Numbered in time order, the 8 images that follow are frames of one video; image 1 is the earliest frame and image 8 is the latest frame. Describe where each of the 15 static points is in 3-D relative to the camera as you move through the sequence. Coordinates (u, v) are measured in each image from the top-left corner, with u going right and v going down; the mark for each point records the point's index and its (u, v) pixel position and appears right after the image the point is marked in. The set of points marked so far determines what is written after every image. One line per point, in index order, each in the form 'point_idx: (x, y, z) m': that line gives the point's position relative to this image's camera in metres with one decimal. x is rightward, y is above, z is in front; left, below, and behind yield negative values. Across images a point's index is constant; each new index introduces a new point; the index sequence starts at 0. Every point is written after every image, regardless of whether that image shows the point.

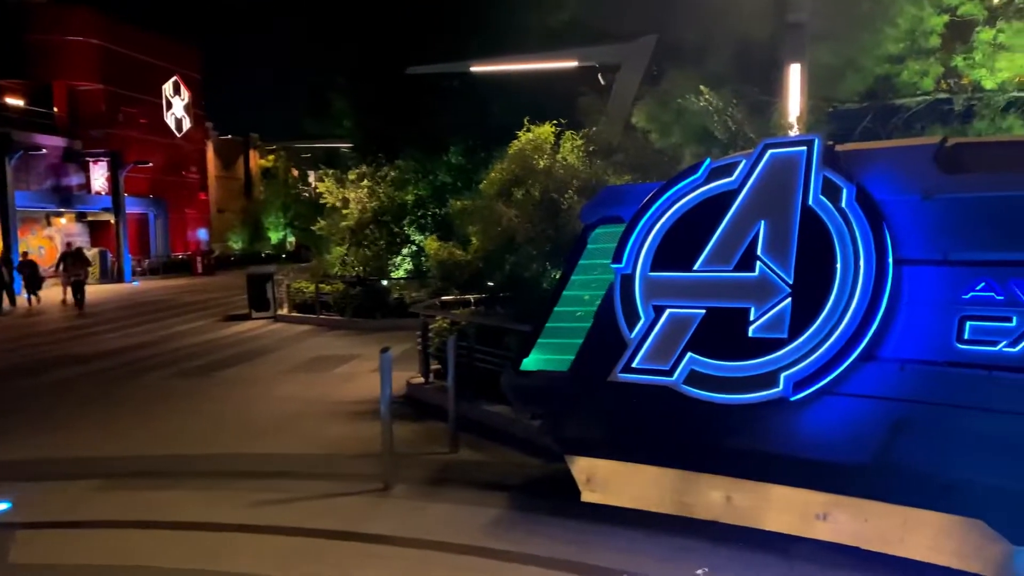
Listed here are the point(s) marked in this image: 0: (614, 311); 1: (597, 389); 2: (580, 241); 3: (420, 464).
0: (+0.6, -0.1, +5.3) m
1: (+0.5, -0.6, +5.3) m
2: (+0.5, +0.3, +5.7) m
3: (-0.7, -1.3, +6.0) m
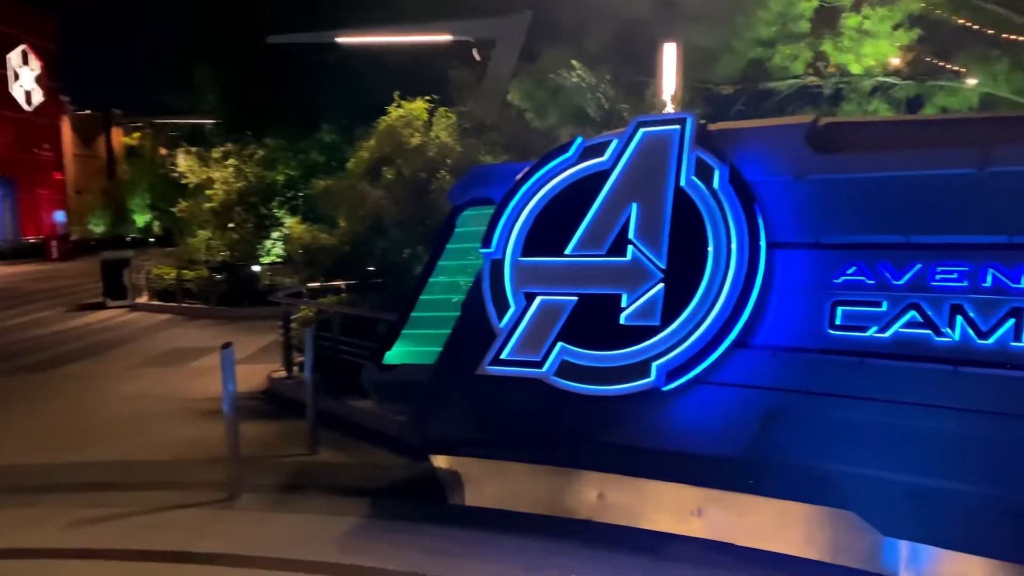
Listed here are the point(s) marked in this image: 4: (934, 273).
0: (-0.2, -0.1, +5.0) m
1: (-0.3, -0.6, +5.0) m
2: (-0.4, +0.4, +5.4) m
3: (-1.6, -1.2, +5.5) m
4: (+1.9, +0.1, +3.8) m
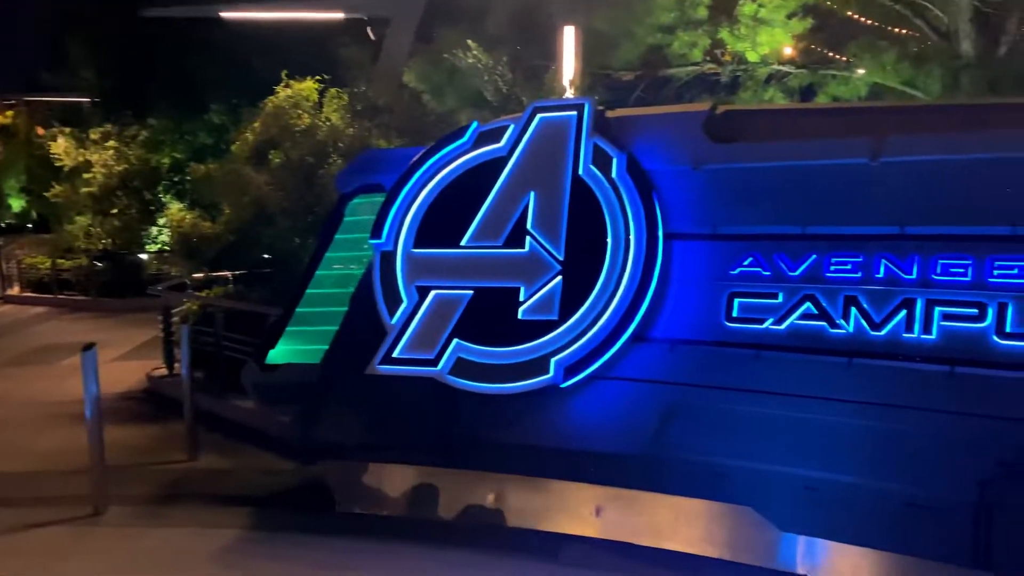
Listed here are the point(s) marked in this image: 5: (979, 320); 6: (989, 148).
0: (-0.8, 0.0, +4.7) m
1: (-0.9, -0.5, +4.7) m
2: (-1.1, +0.5, +5.0) m
3: (-2.2, -1.2, +5.1) m
4: (+1.4, +0.1, +3.8) m
5: (+1.9, -0.1, +3.5) m
6: (+2.0, +0.6, +3.5) m
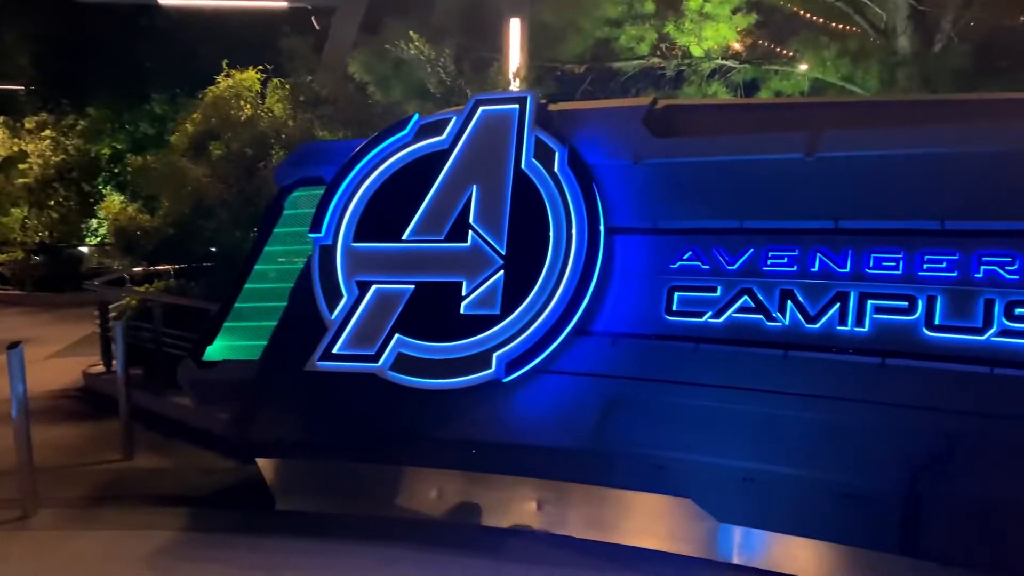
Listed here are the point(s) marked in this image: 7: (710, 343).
0: (-1.1, 0.0, +4.6) m
1: (-1.2, -0.5, +4.6) m
2: (-1.4, +0.5, +4.9) m
3: (-2.5, -1.1, +4.9) m
4: (+1.2, +0.1, +3.8) m
5: (+1.7, -0.1, +3.5) m
6: (+1.8, +0.6, +3.6) m
7: (+0.9, -0.3, +3.9) m
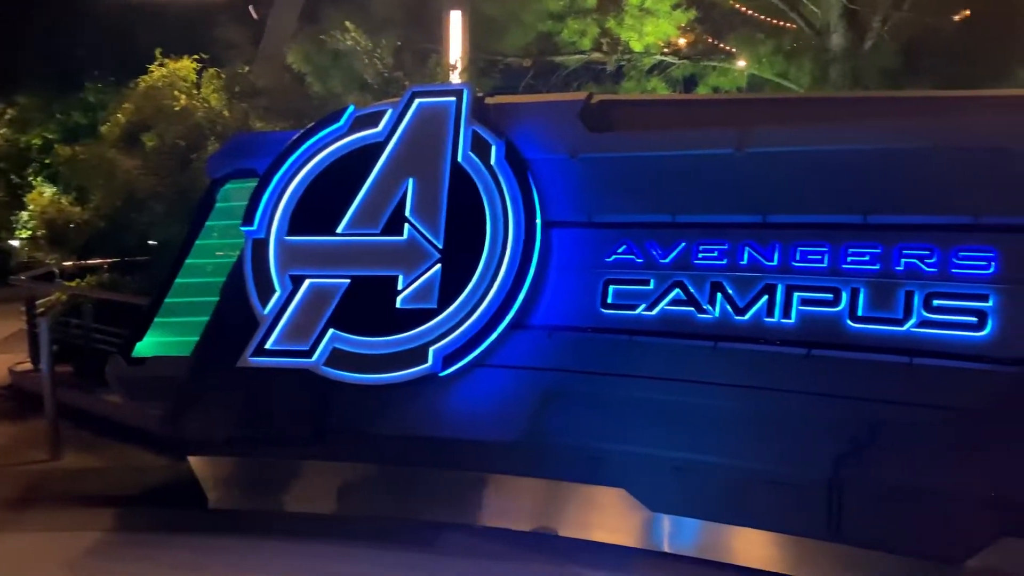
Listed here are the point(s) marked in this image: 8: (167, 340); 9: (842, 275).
0: (-1.5, 0.0, +4.5) m
1: (-1.6, -0.5, +4.5) m
2: (-1.8, +0.5, +4.8) m
3: (-2.9, -1.1, +4.8) m
4: (+0.9, +0.2, +3.9) m
5: (+1.4, -0.1, +3.6) m
6: (+1.5, +0.7, +3.7) m
7: (+0.6, -0.2, +3.9) m
8: (-2.0, -0.3, +4.8) m
9: (+1.4, +0.1, +3.6) m
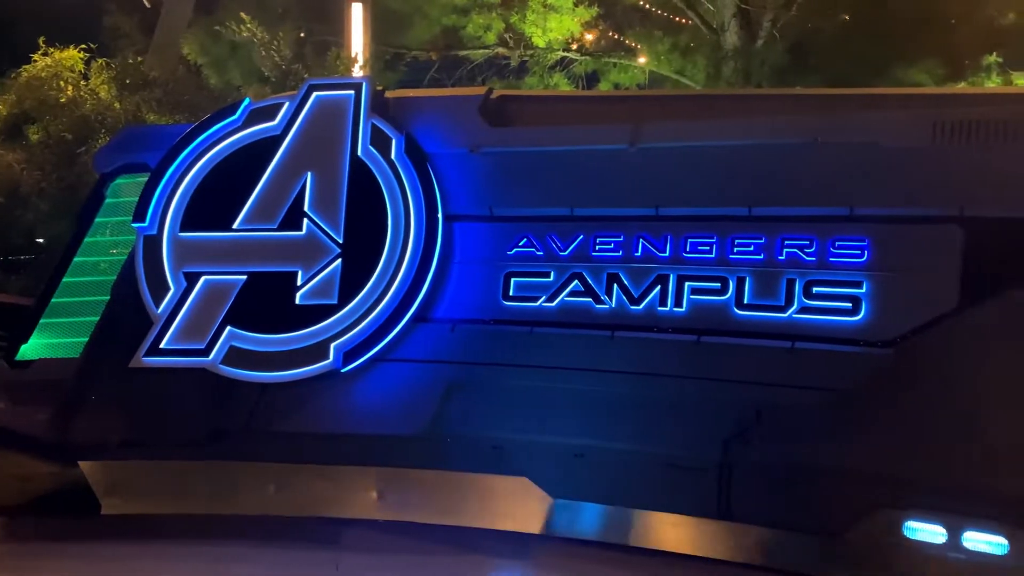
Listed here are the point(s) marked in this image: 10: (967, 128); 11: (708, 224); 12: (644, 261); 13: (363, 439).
0: (-2.0, 0.0, +4.4) m
1: (-2.1, -0.5, +4.4) m
2: (-2.4, +0.5, +4.7) m
3: (-3.4, -1.1, +4.5) m
4: (+0.4, +0.2, +4.0) m
5: (+1.0, 0.0, +3.8) m
6: (+1.0, +0.7, +3.8) m
7: (+0.2, -0.2, +4.0) m
8: (-2.5, -0.3, +4.6) m
9: (+1.0, +0.1, +3.8) m
10: (+1.9, +0.7, +3.5) m
11: (+0.9, +0.3, +3.8) m
12: (+0.6, +0.1, +3.9) m
13: (-0.7, -0.8, +4.2) m
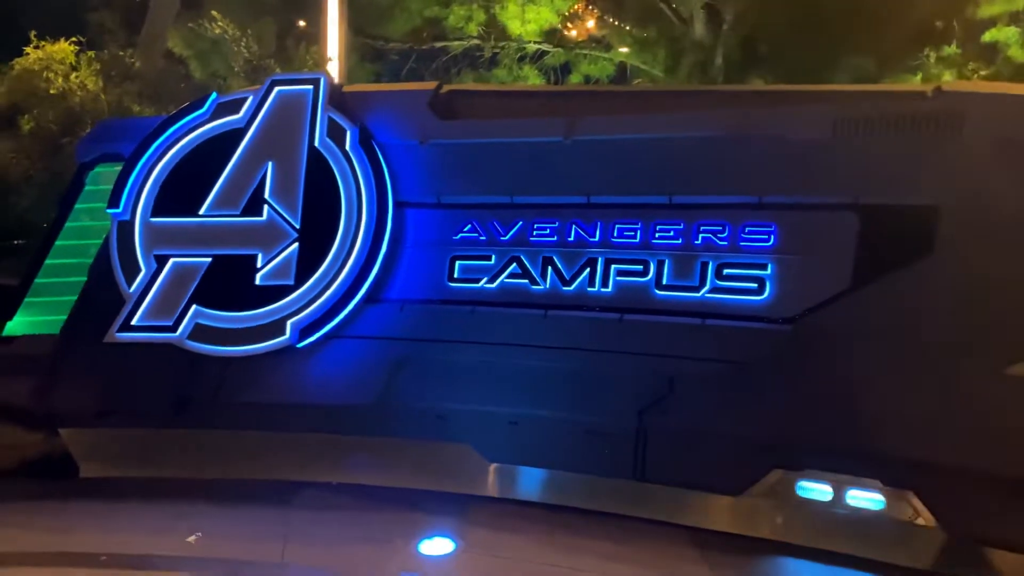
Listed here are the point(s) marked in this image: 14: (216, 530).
0: (-2.3, +0.1, +4.8) m
1: (-2.4, -0.4, +4.7) m
2: (-2.7, +0.6, +5.0) m
3: (-3.7, -1.0, +4.9) m
4: (+0.1, +0.3, +4.3) m
5: (+0.6, +0.1, +4.1) m
6: (+0.7, +0.8, +4.1) m
7: (-0.1, -0.1, +4.3) m
8: (-2.8, -0.2, +5.0) m
9: (+0.7, +0.2, +4.1) m
10: (+1.6, +0.8, +3.8) m
11: (+0.6, +0.4, +4.1) m
12: (+0.3, +0.2, +4.2) m
13: (-1.0, -0.7, +4.6) m
14: (-1.4, -1.1, +3.8) m
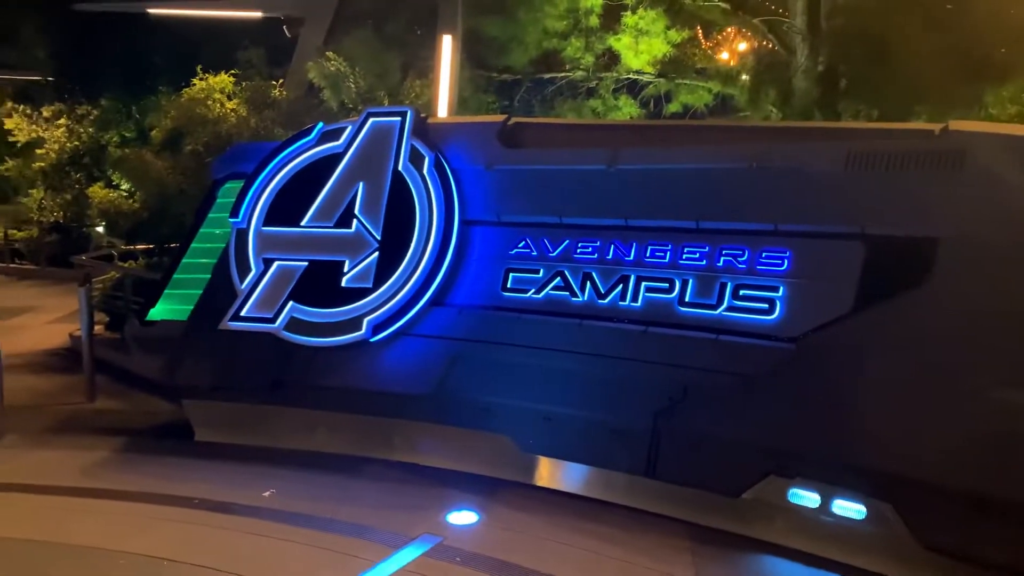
0: (-1.9, +0.2, +5.7) m
1: (-2.0, -0.3, +5.7) m
2: (-2.2, +0.7, +6.0) m
3: (-3.4, -0.9, +6.0) m
4: (+0.3, +0.2, +4.8) m
5: (+0.8, 0.0, +4.5) m
6: (+0.9, +0.7, +4.5) m
7: (+0.1, -0.2, +4.9) m
8: (-2.4, -0.1, +6.0) m
9: (+0.9, +0.1, +4.5) m
10: (+1.8, +0.6, +4.1) m
11: (+0.8, +0.3, +4.6) m
12: (+0.6, +0.1, +4.7) m
13: (-0.8, -0.7, +5.2) m
14: (-1.2, -1.1, +4.6) m
